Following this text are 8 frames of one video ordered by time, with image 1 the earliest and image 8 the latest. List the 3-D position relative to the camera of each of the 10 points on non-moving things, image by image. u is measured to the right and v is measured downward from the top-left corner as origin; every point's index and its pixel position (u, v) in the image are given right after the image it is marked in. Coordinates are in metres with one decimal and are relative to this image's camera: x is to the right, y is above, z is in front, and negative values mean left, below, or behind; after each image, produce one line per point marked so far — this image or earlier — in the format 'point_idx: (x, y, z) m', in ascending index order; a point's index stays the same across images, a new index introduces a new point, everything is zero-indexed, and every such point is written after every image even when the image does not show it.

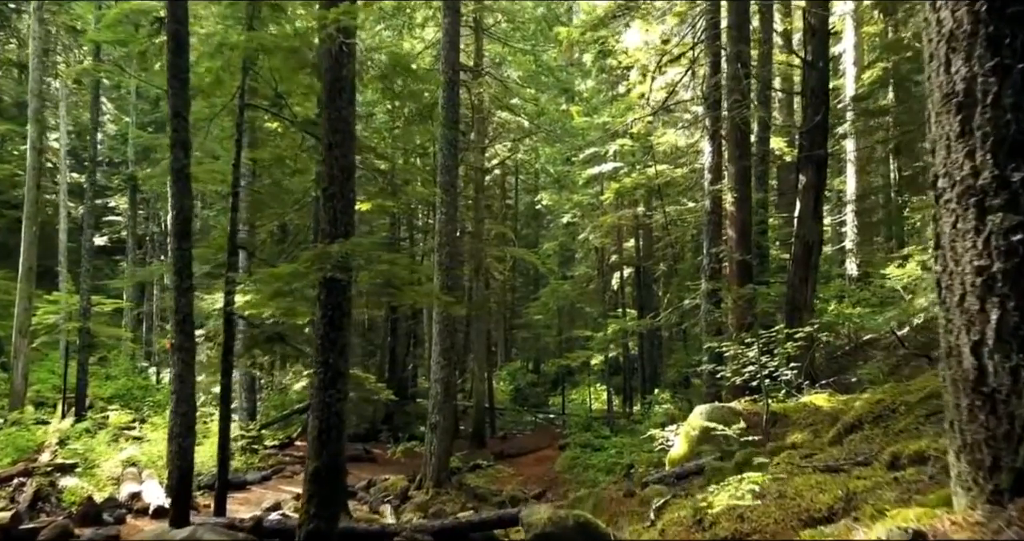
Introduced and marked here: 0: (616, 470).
0: (+2.3, -4.4, +16.2) m
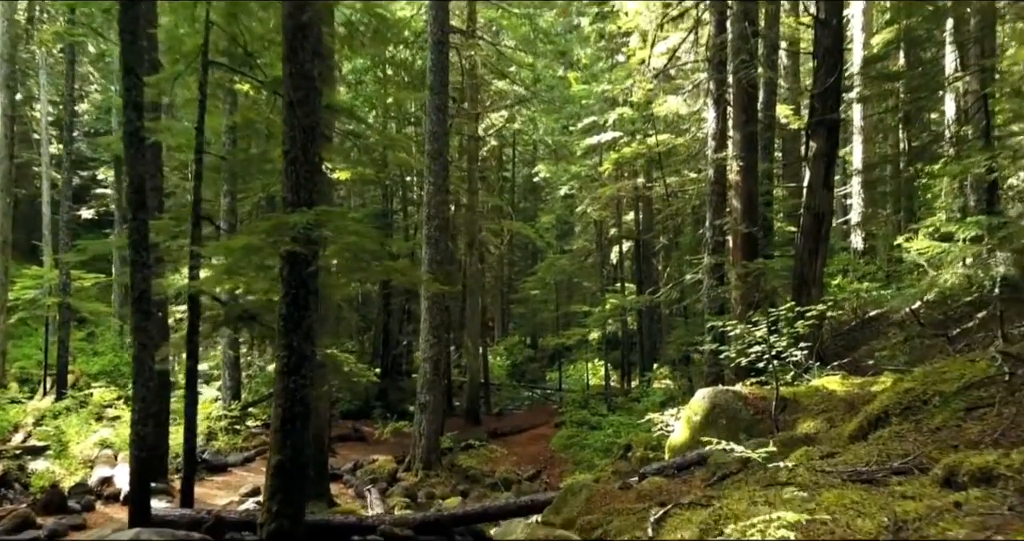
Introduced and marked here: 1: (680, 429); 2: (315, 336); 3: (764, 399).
0: (+2.2, -3.8, +15.6) m
1: (+1.9, -1.8, +8.3) m
2: (-1.8, -0.6, +6.7) m
3: (+2.8, -1.4, +8.3) m
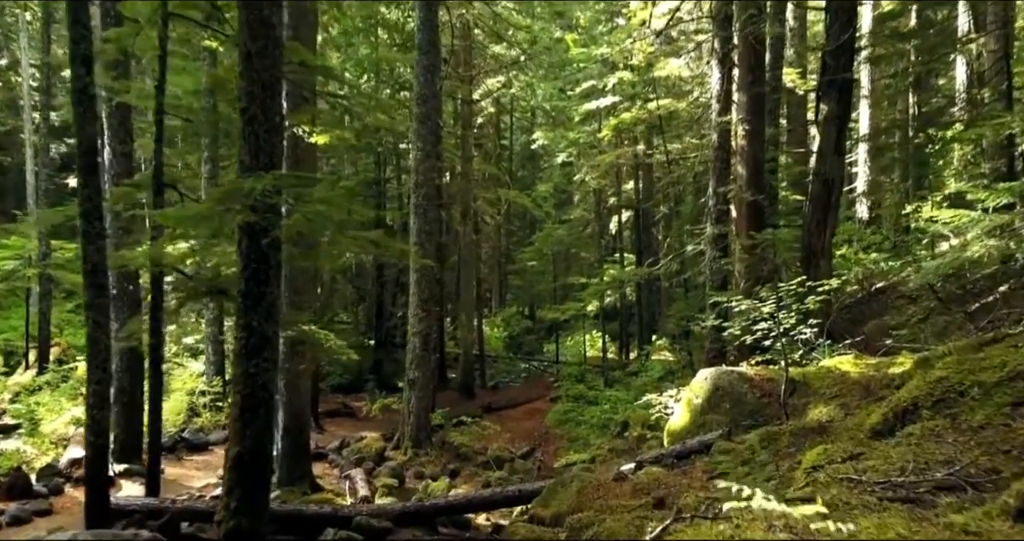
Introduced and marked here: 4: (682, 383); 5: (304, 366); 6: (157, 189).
0: (+2.0, -3.2, +15.1) m
1: (+1.8, -1.5, +7.8) m
2: (-1.9, -0.4, +6.1) m
3: (+2.7, -1.2, +7.7) m
4: (+3.5, -2.3, +15.0) m
5: (-3.0, -1.4, +10.7) m
6: (-3.9, +0.9, +8.1) m
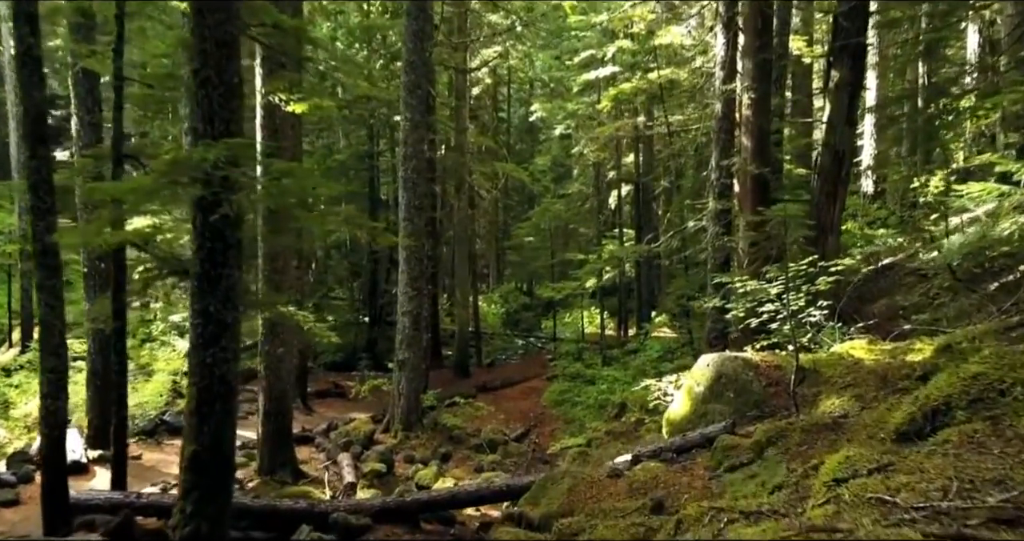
0: (+1.9, -2.7, +14.6) m
1: (+1.7, -1.3, +7.2) m
2: (-2.0, -0.2, +5.5) m
3: (+2.6, -0.9, +7.2) m
4: (+3.4, -1.8, +14.5) m
5: (-3.1, -1.1, +10.1) m
6: (-4.0, +1.1, +7.5) m
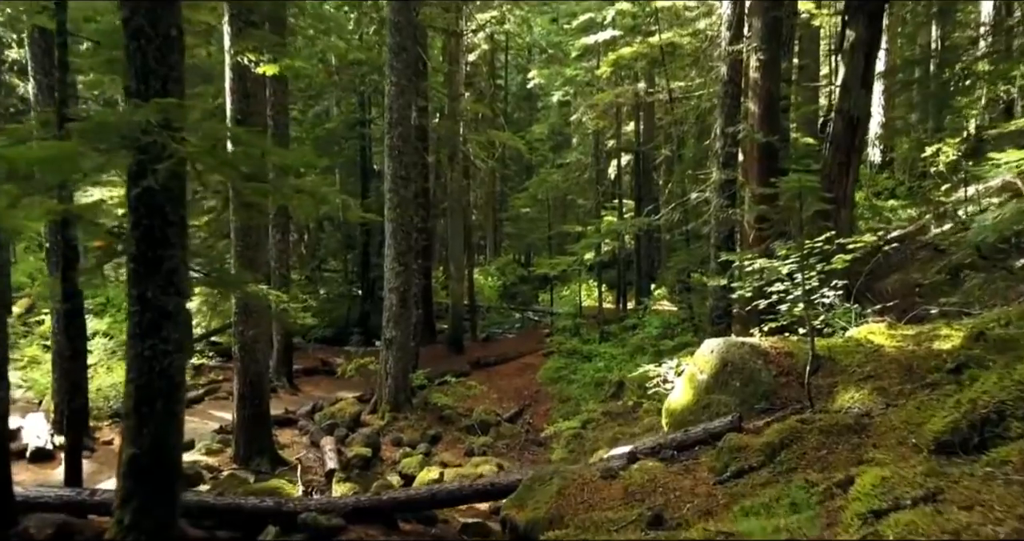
0: (+1.8, -2.2, +14.1) m
1: (+1.5, -1.1, +6.6) m
2: (-2.2, -0.1, +4.9) m
3: (+2.5, -0.7, +6.5) m
4: (+3.2, -1.3, +13.9) m
5: (-3.3, -0.8, +9.5) m
6: (-4.2, +1.3, +6.8) m
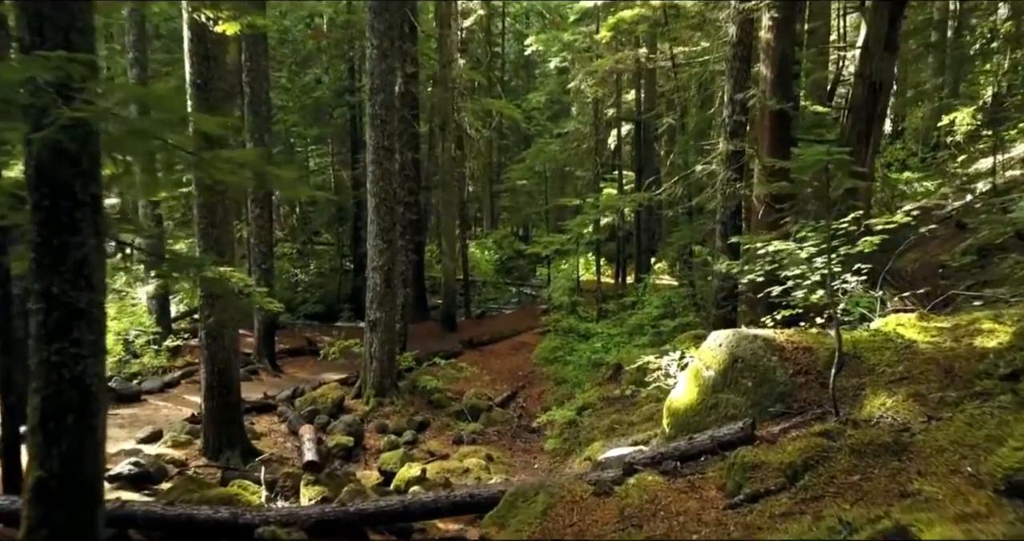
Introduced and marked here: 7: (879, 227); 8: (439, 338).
0: (+1.6, -1.8, +13.4) m
1: (+1.4, -1.0, +5.9) m
2: (-2.3, 0.0, +4.1) m
3: (+2.3, -0.6, +5.8) m
4: (+3.1, -0.9, +13.2) m
5: (-3.4, -0.5, +8.8) m
6: (-4.3, +1.5, +6.0) m
7: (+2.9, +0.3, +5.8) m
8: (-1.8, -1.7, +18.6) m
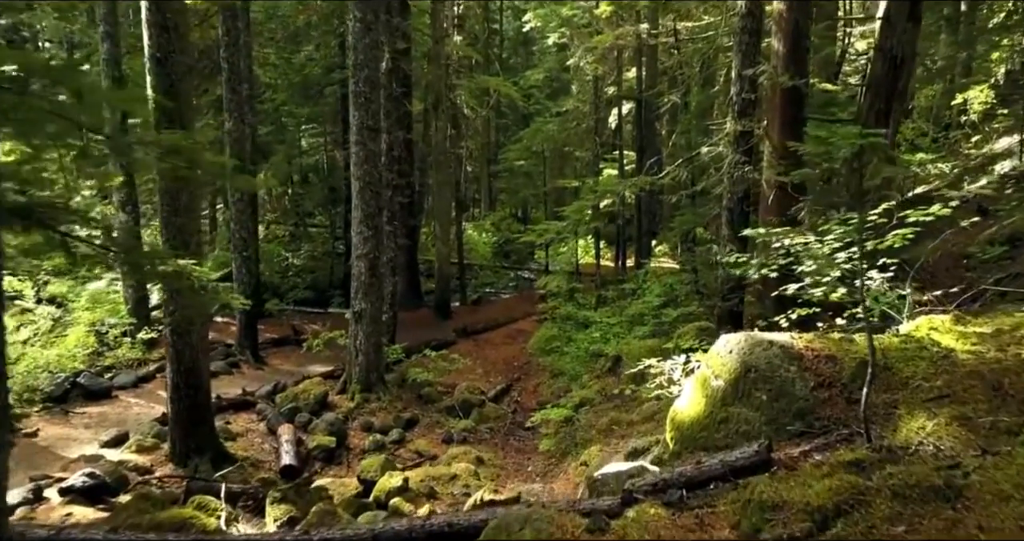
0: (+1.5, -1.6, +12.8) m
1: (+1.3, -0.9, +5.3) m
2: (-2.4, -0.1, +3.4) m
3: (+2.2, -0.6, +5.1) m
4: (+3.0, -0.7, +12.5) m
5: (-3.5, -0.4, +8.1) m
6: (-4.4, +1.5, +5.3) m
7: (+2.7, +0.4, +5.1) m
8: (-1.9, -1.3, +18.0) m
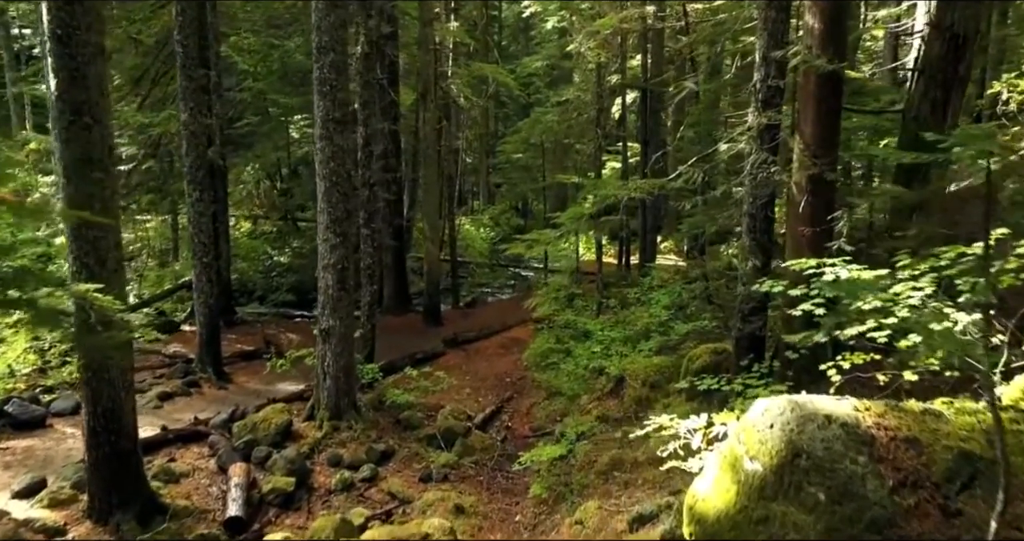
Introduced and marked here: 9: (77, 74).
0: (+1.4, -1.7, +11.4) m
1: (+1.1, -1.2, +3.9) m
2: (-2.6, -0.3, +2.1) m
3: (+2.0, -0.9, +3.8) m
4: (+2.8, -0.9, +11.2) m
5: (-3.7, -0.6, +6.8) m
6: (-4.6, +1.2, +3.9) m
7: (+2.6, +0.1, +3.7) m
8: (-2.1, -1.4, +16.6) m
9: (-3.8, +1.7, +6.4) m
